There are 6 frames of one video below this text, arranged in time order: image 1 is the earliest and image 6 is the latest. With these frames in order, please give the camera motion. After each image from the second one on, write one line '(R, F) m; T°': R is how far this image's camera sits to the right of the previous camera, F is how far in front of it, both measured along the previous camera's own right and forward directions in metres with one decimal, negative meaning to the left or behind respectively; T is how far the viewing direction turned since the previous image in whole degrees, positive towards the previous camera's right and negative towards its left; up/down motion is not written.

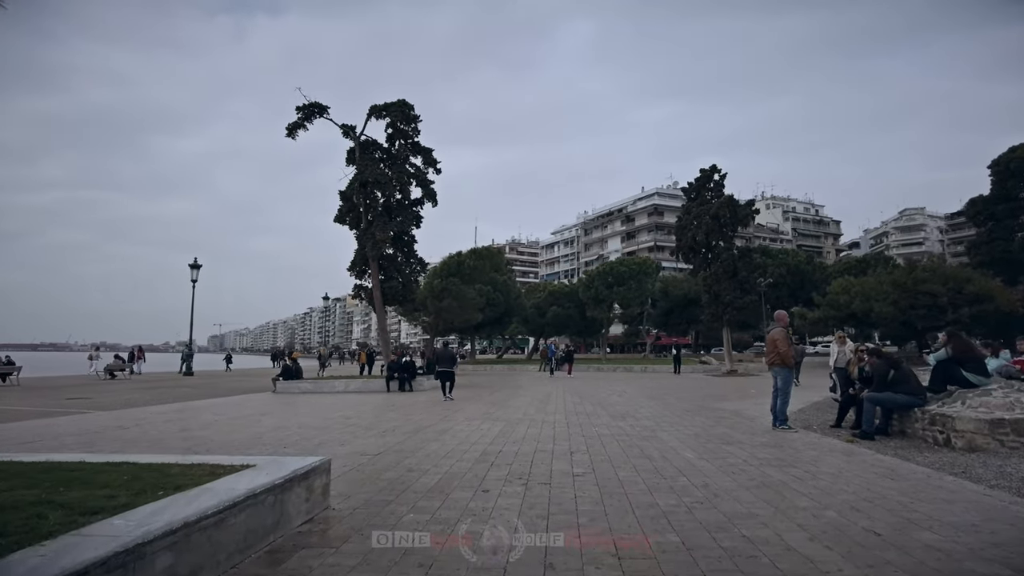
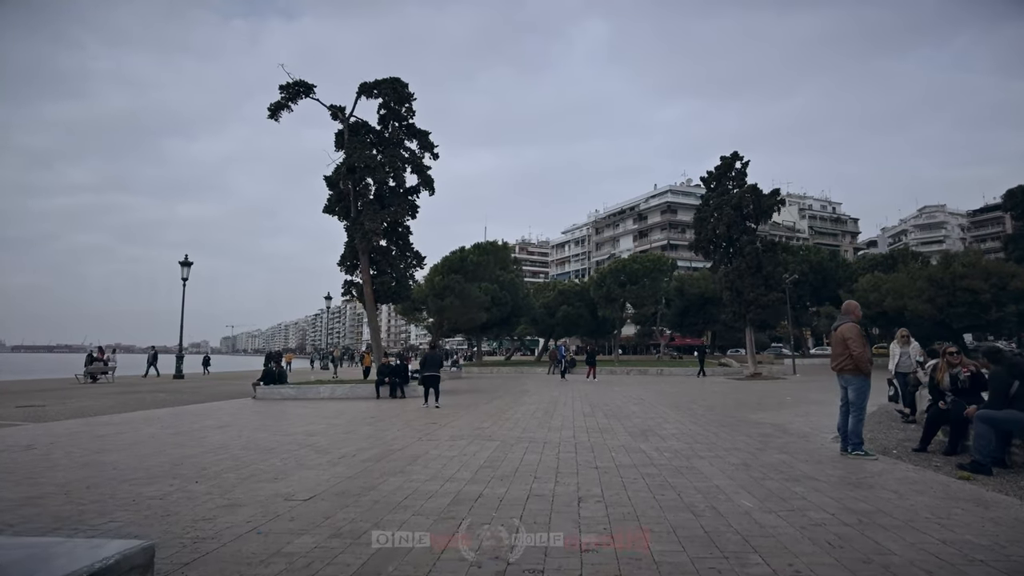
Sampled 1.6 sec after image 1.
(+0.3, +2.4) m; -1°
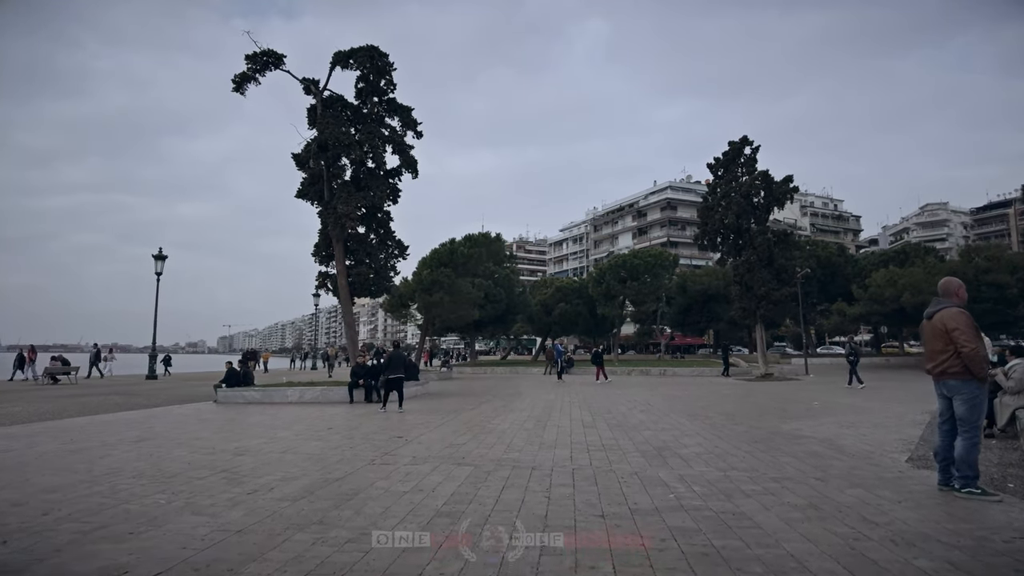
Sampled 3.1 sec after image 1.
(+0.2, +2.3) m; 0°
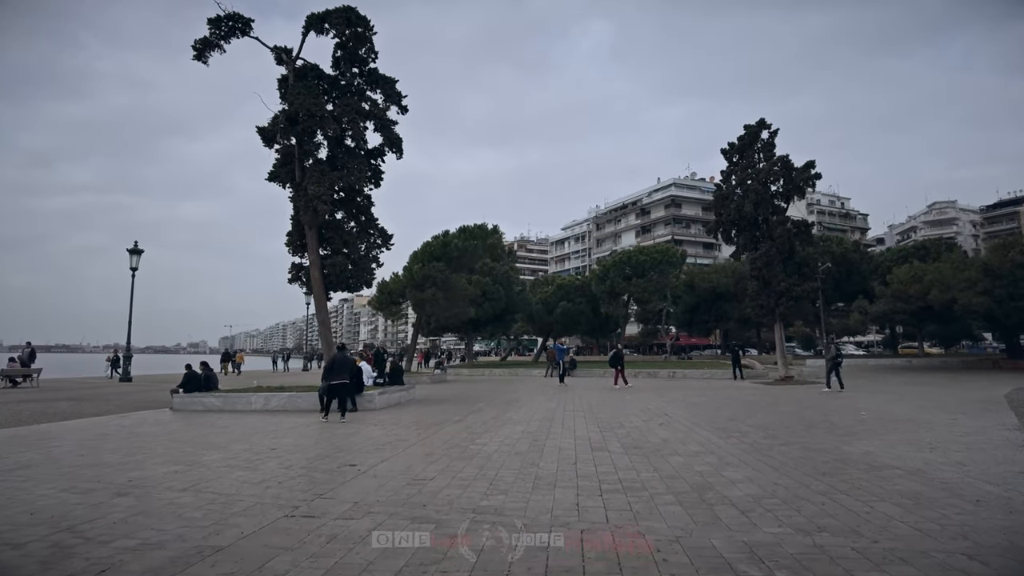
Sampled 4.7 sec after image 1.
(+0.2, +2.5) m; 0°
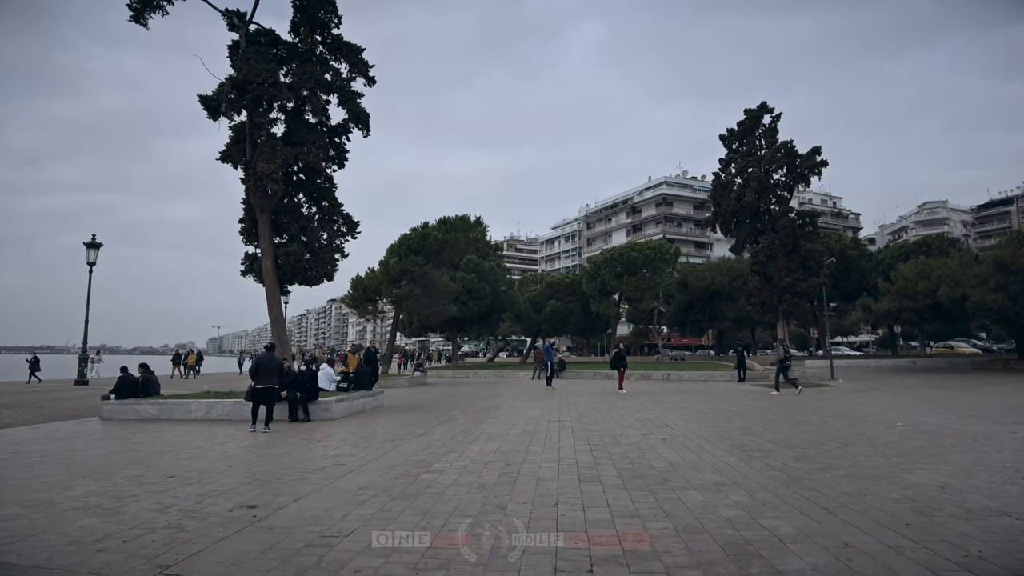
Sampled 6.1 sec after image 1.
(+0.3, +2.2) m; +1°
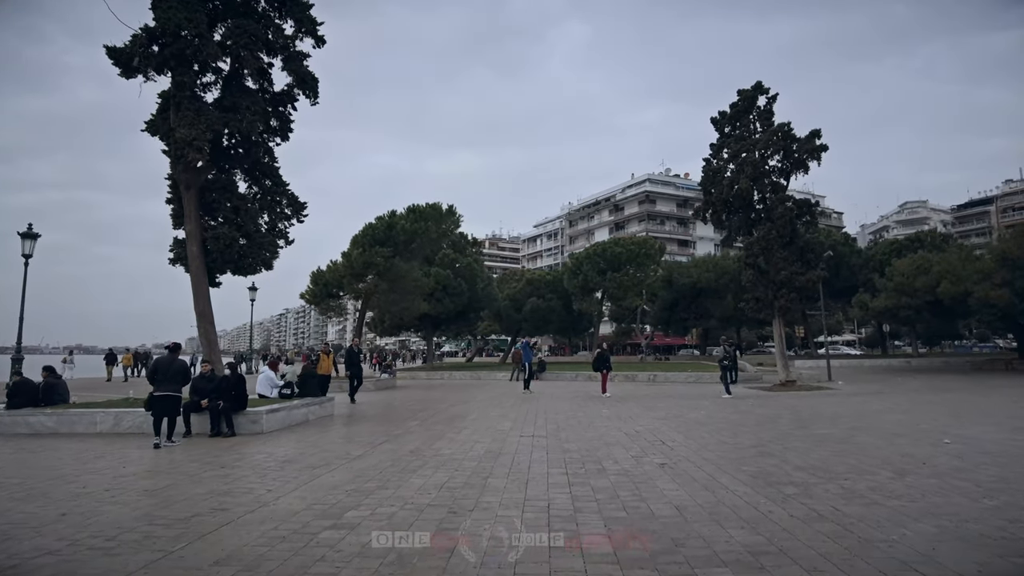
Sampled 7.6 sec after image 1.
(+0.3, +2.3) m; +2°
